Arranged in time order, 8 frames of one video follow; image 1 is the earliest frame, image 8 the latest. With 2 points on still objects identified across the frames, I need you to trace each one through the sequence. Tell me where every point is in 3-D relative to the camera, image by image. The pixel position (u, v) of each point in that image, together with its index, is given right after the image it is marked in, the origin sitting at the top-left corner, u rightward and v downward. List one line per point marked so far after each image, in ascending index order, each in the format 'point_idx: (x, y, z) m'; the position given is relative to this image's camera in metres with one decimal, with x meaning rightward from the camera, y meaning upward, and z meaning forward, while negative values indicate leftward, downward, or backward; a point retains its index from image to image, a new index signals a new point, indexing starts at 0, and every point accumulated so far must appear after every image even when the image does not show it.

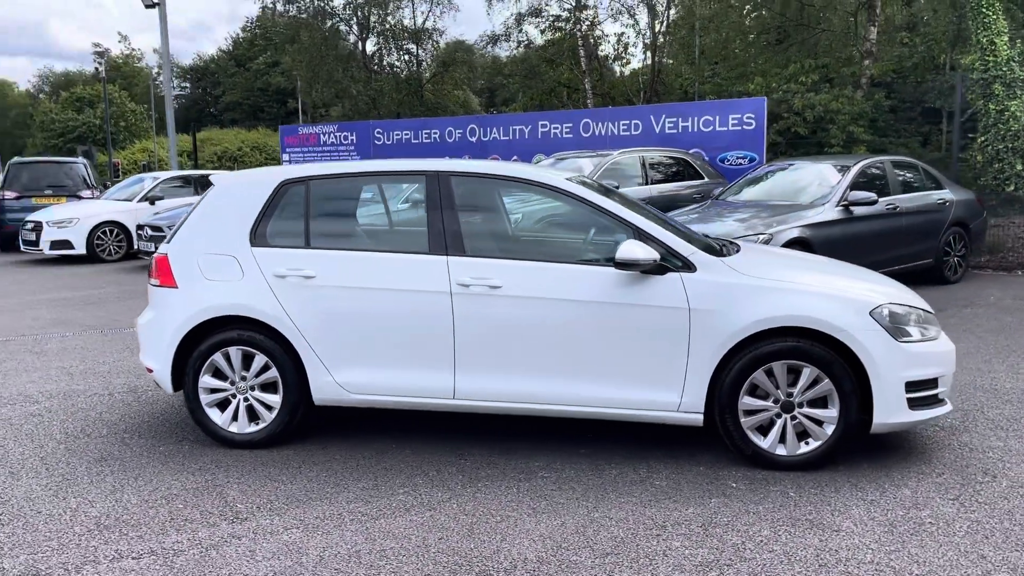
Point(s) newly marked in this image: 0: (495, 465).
0: (-0.1, -0.8, +4.2) m
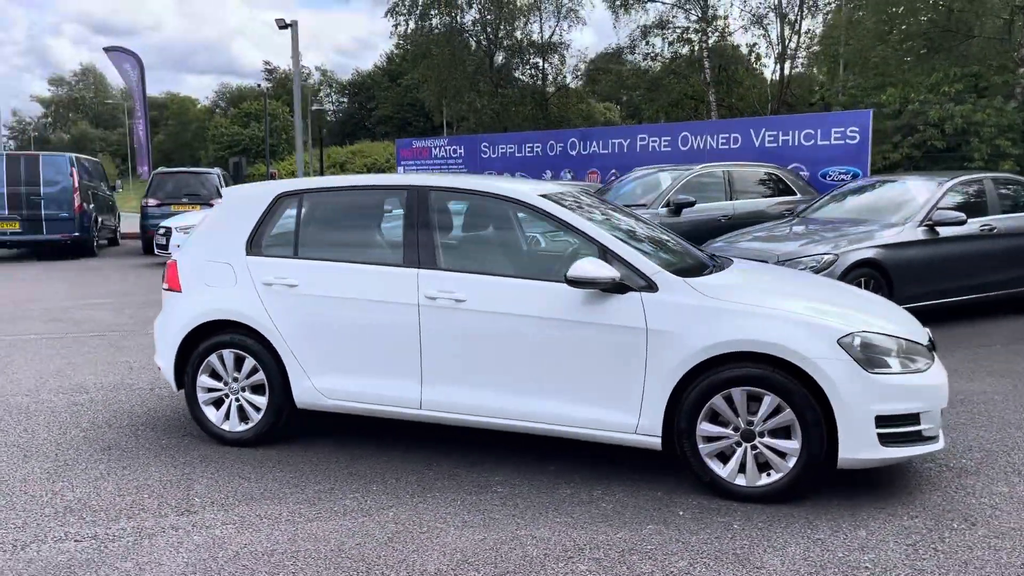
0: (-0.3, -0.9, +4.2) m
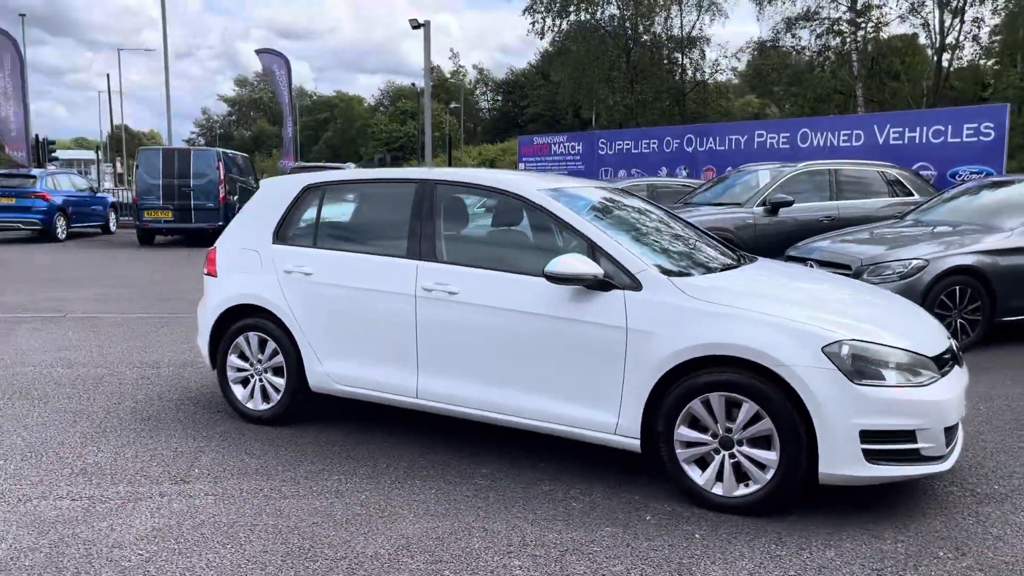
0: (-0.3, -0.9, +4.3) m
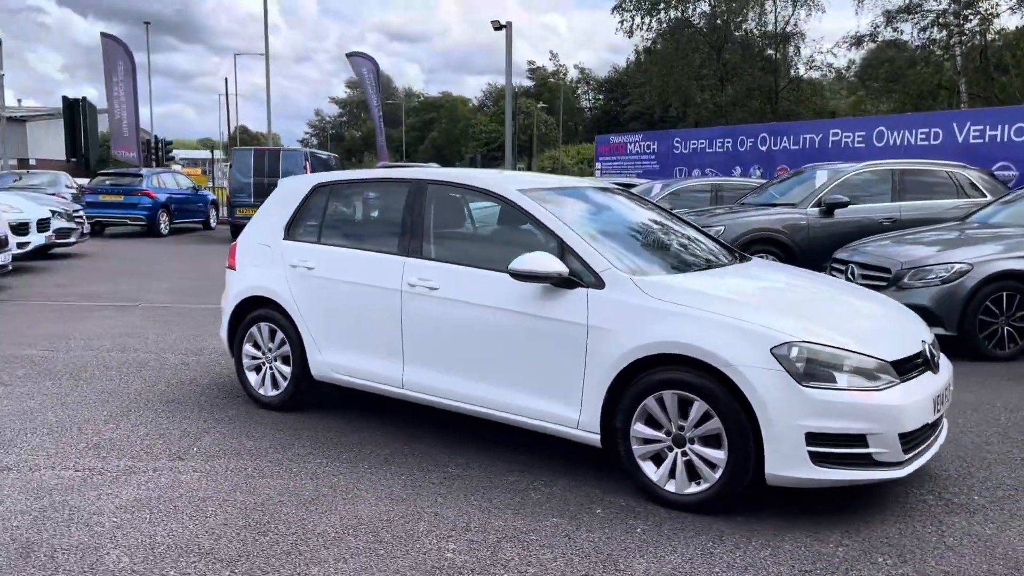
0: (-0.5, -0.9, +4.5) m
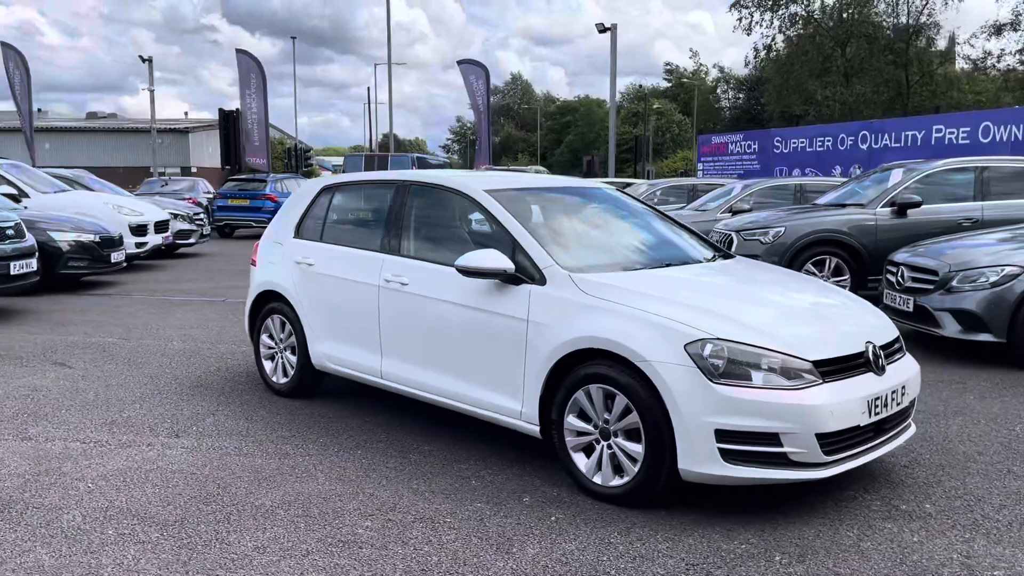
0: (-0.7, -0.8, +4.7) m
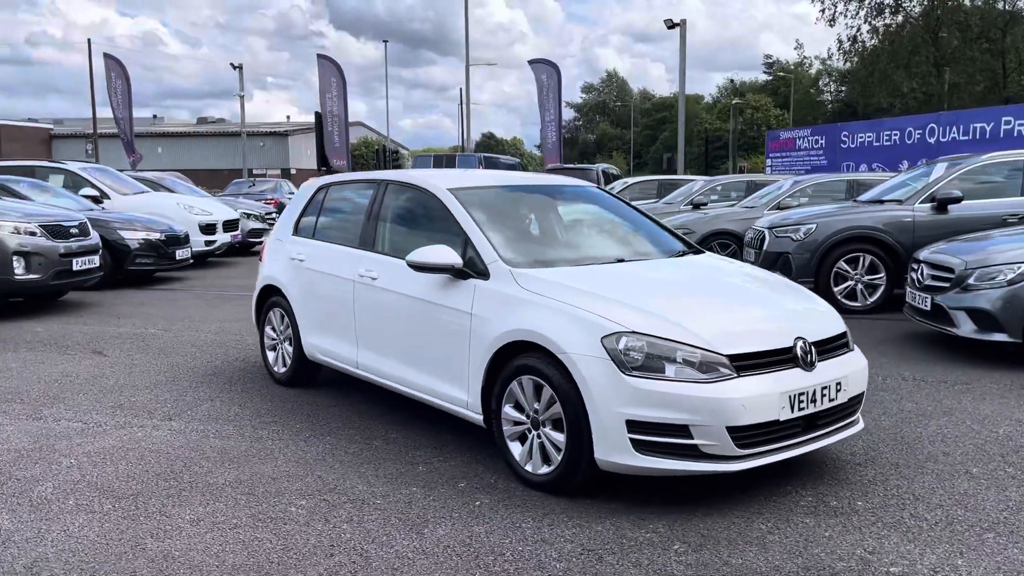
0: (-0.9, -0.8, +4.9) m
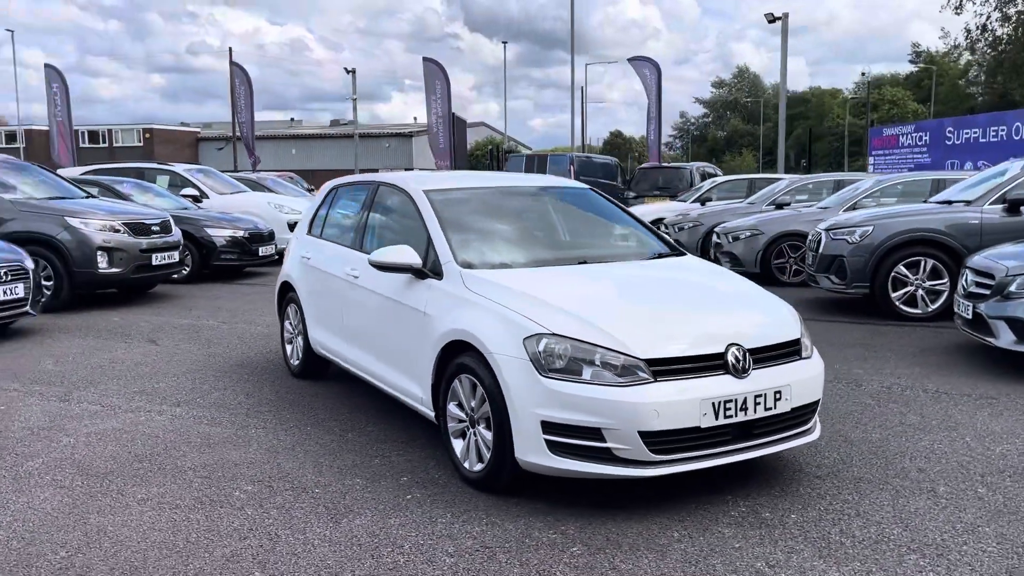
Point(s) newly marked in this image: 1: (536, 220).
0: (-1.0, -0.8, +5.1) m
1: (+0.1, +0.4, +5.0) m
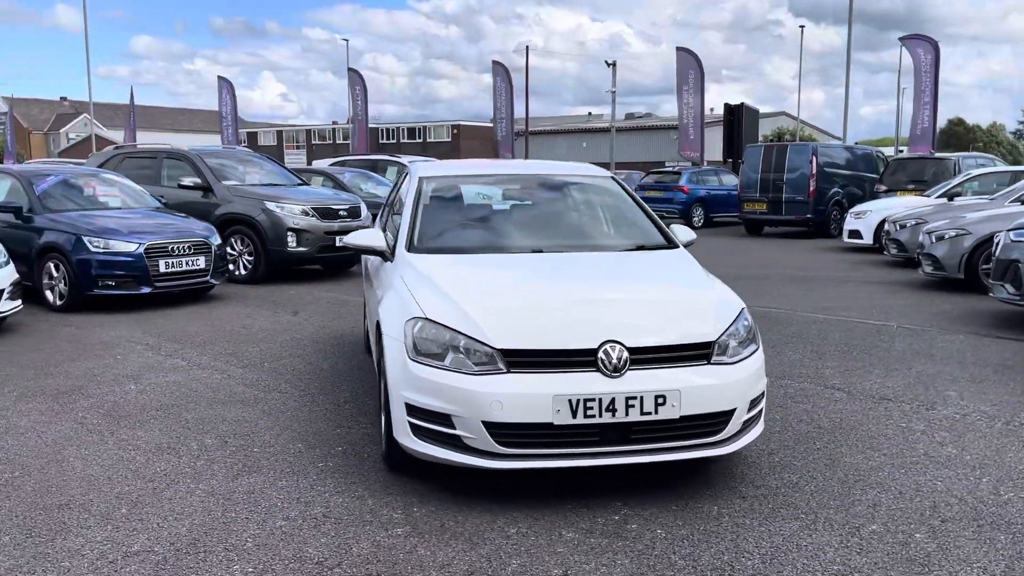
0: (-1.0, -0.7, +5.5) m
1: (+0.1, +0.5, +5.0) m
